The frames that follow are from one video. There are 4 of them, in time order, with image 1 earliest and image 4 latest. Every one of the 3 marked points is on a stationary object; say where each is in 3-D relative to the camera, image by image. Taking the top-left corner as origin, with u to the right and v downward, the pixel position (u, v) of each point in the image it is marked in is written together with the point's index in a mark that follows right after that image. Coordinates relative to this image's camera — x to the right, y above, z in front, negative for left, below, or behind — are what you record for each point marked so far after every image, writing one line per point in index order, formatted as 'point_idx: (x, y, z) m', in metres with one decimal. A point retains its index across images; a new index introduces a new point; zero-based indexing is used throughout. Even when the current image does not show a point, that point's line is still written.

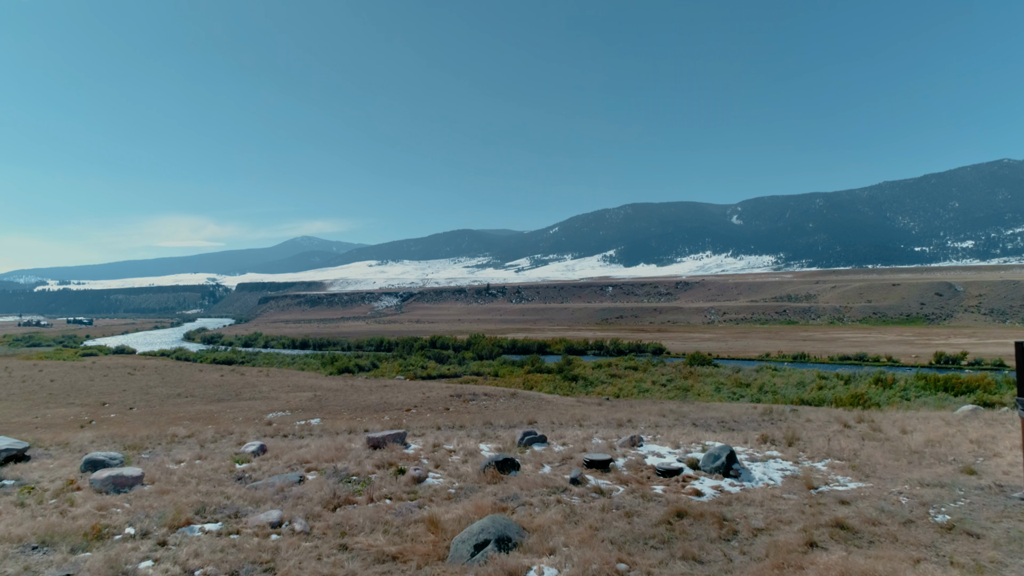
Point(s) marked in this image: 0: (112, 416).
0: (-8.0, -2.5, +15.5) m
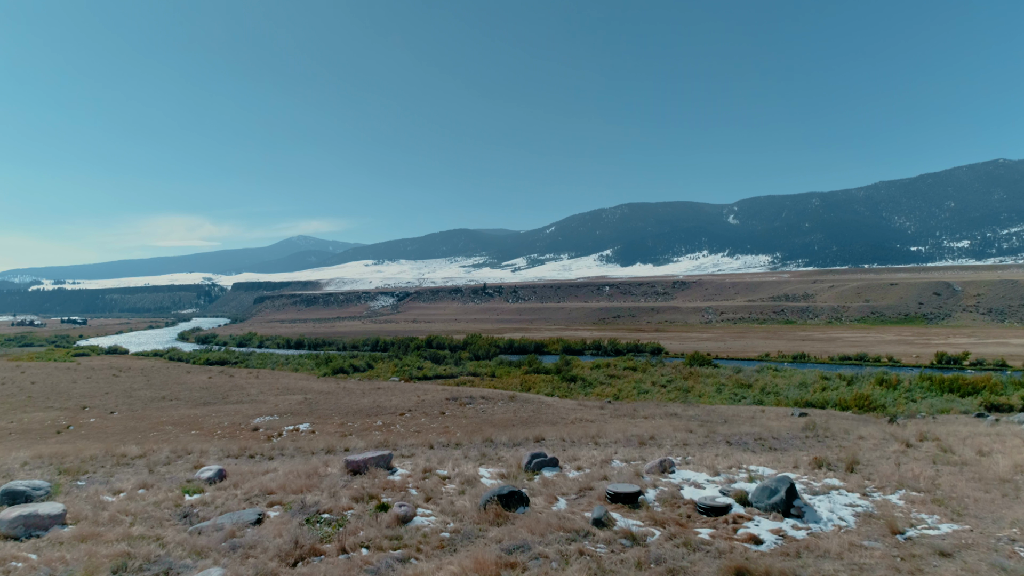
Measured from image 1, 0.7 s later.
0: (-8.0, -2.5, +14.8) m
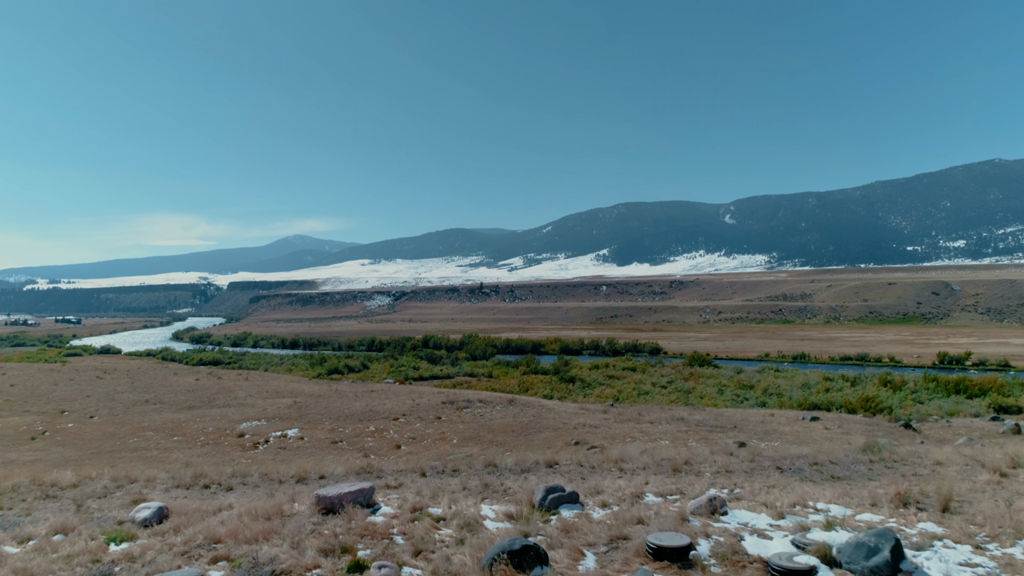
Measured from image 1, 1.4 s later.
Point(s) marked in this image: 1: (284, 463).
0: (-8.0, -2.5, +14.1) m
1: (-3.2, -2.5, +11.1) m
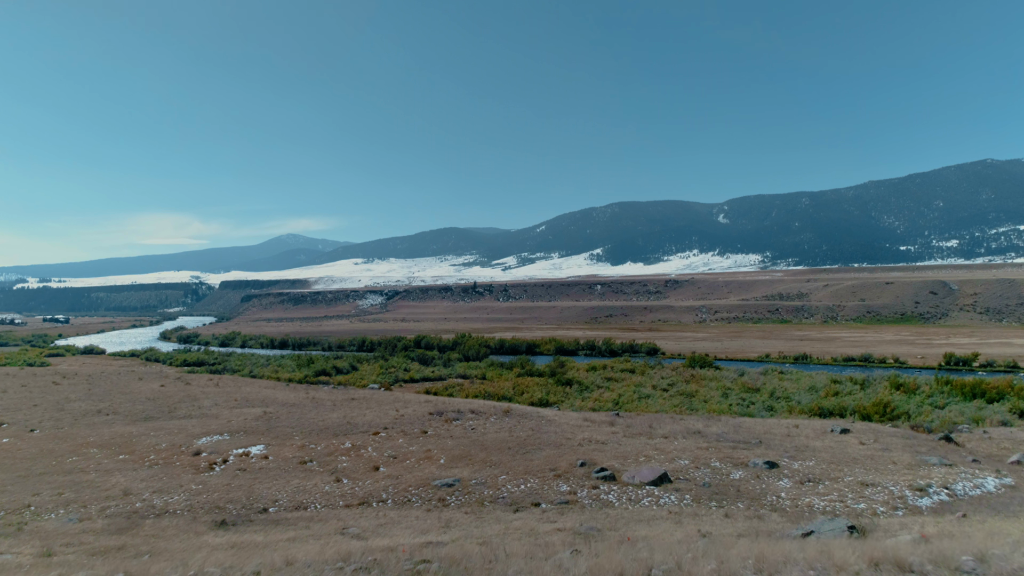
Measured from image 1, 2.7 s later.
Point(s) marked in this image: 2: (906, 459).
0: (-8.1, -2.4, +12.4) m
1: (-3.3, -2.5, +9.4) m
2: (+5.7, -2.5, +11.3) m
